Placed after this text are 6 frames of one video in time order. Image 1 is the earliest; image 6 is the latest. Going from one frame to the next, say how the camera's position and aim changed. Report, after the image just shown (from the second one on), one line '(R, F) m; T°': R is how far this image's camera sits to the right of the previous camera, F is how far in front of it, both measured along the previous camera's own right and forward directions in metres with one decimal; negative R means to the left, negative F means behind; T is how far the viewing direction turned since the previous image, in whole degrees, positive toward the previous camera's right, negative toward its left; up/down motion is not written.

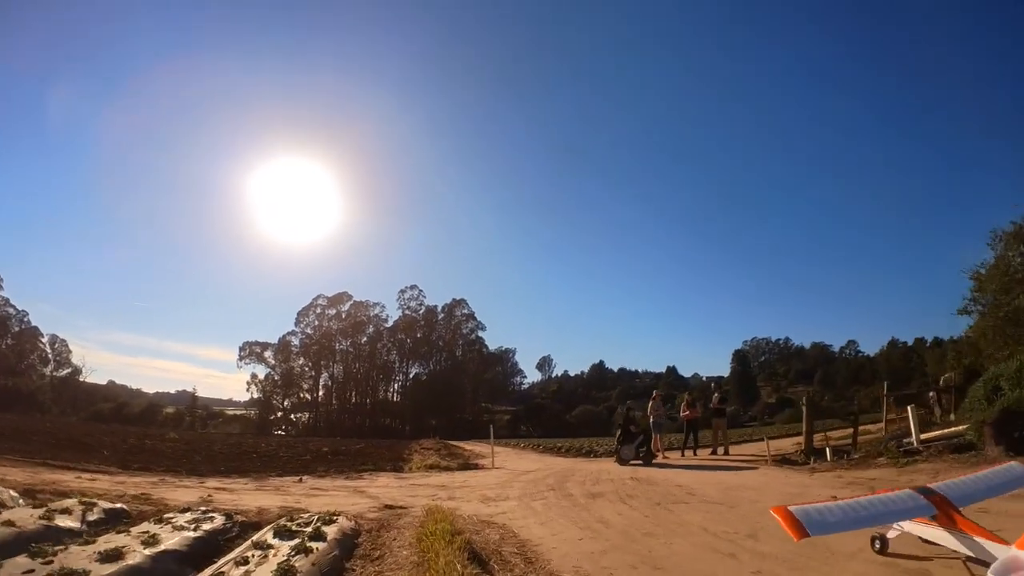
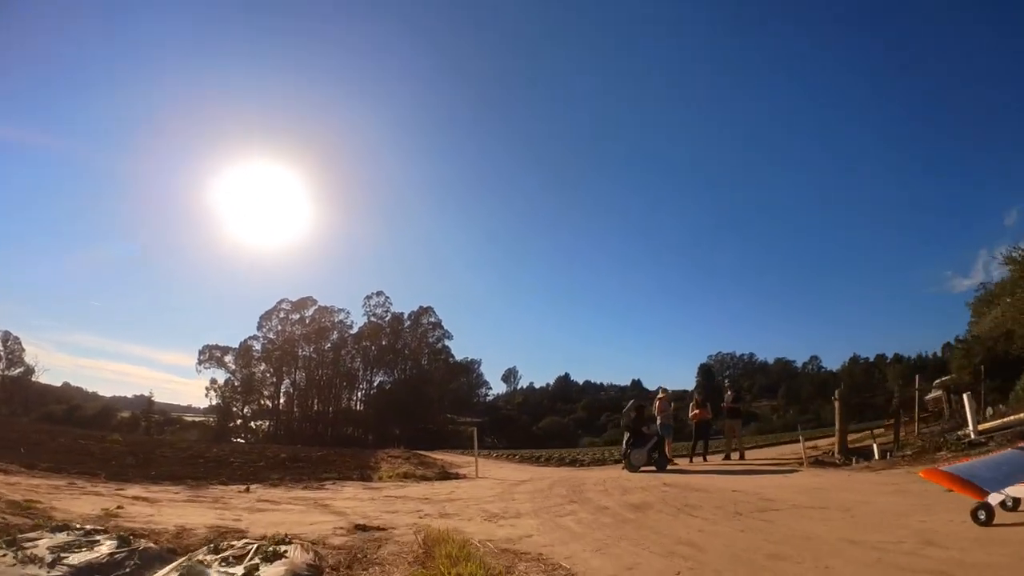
(-0.5, +2.1) m; +3°
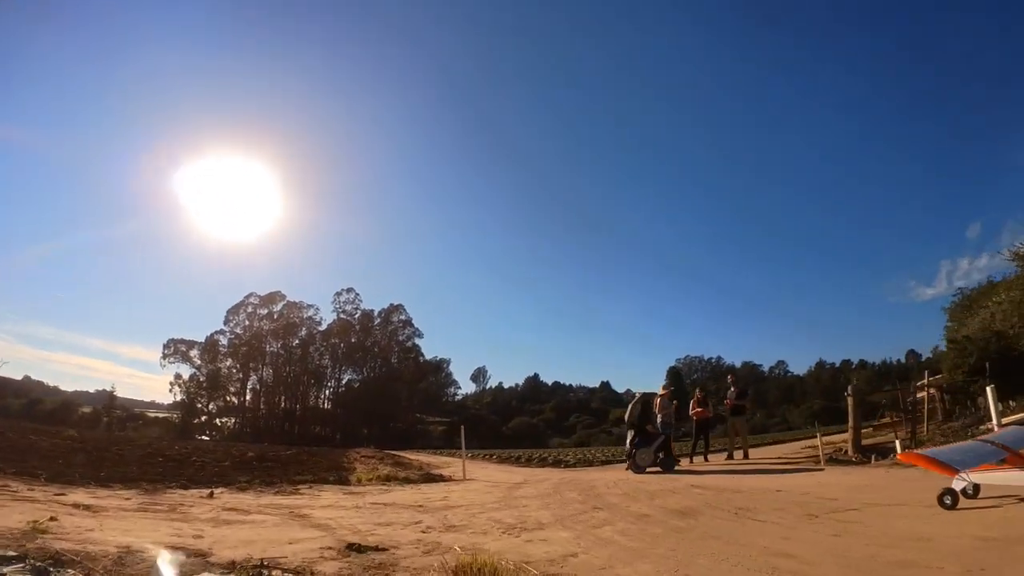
(-0.5, +1.1) m; +3°
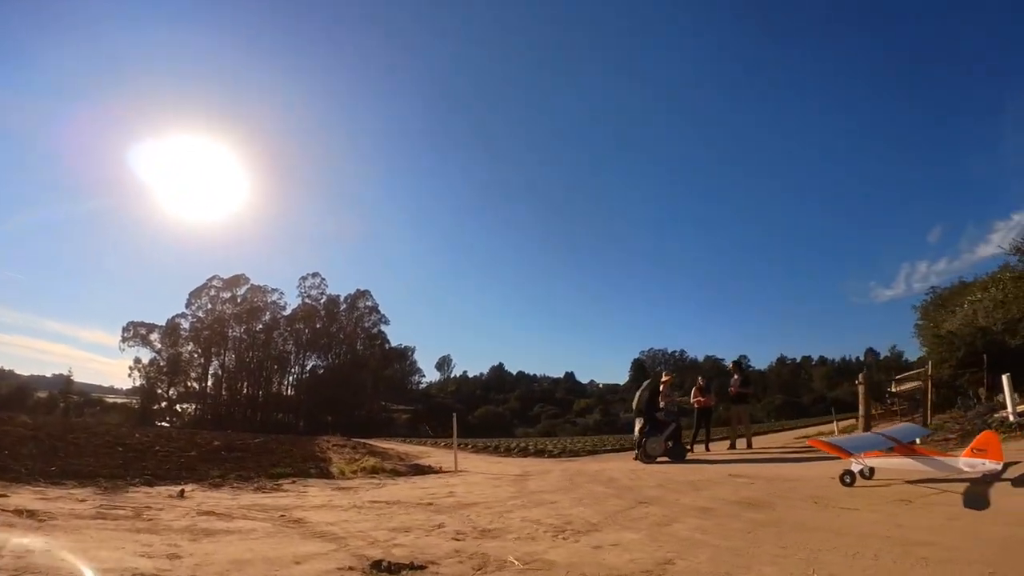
(-0.7, +1.1) m; +3°
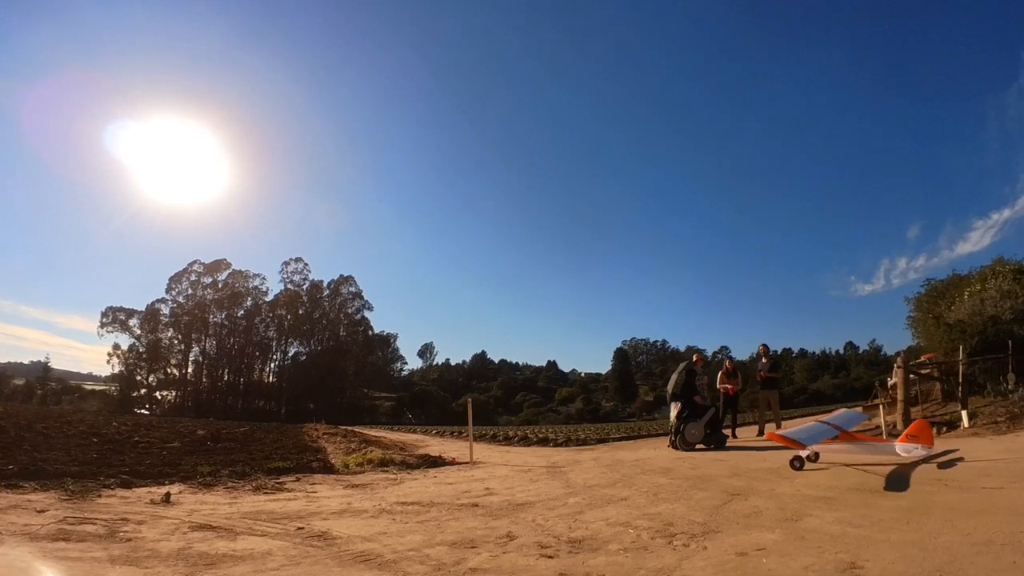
(-0.8, +1.4) m; +1°
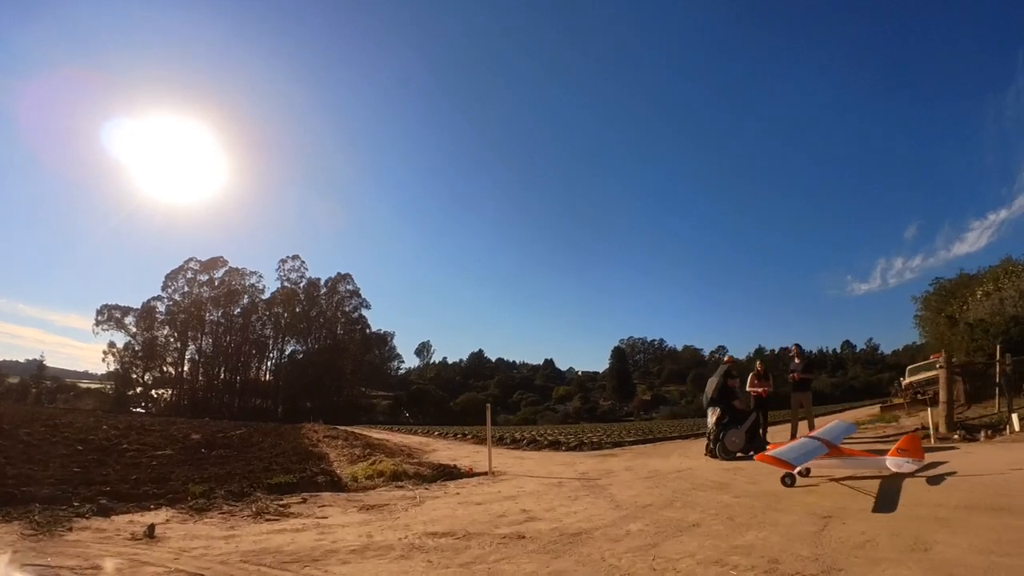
(-0.5, +1.1) m; 0°
